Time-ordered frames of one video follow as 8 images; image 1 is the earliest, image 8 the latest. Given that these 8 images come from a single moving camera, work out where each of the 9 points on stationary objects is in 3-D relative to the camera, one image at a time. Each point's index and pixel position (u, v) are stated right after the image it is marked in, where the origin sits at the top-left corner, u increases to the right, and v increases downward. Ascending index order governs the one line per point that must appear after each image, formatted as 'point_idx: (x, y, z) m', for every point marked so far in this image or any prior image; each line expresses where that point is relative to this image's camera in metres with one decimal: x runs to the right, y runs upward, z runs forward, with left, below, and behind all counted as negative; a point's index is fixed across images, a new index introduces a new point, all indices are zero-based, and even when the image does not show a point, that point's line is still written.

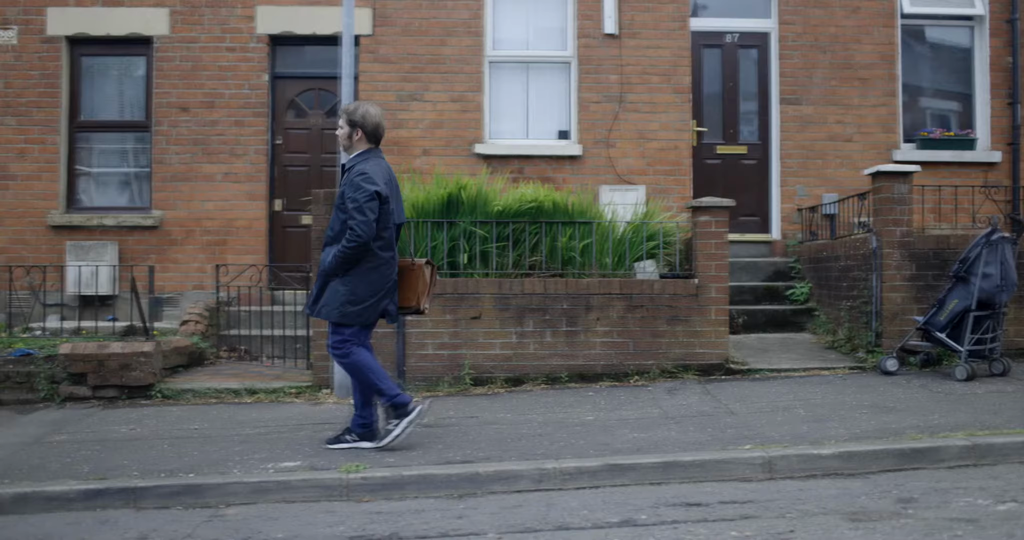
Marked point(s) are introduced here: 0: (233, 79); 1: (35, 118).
0: (-2.0, +1.4, +9.6) m
1: (-3.4, +1.1, +9.6) m
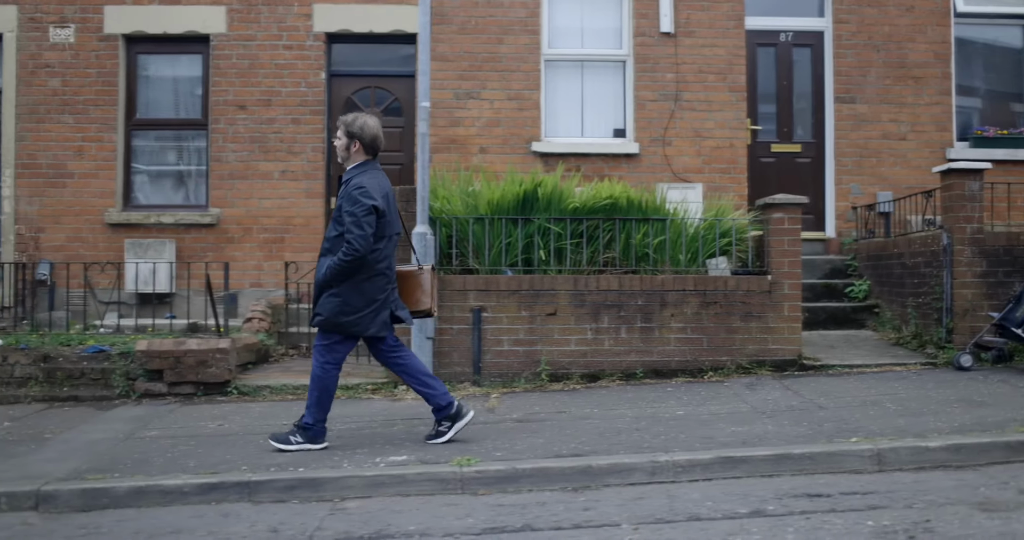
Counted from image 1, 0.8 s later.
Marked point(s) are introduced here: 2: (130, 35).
0: (-1.6, +1.4, +9.6) m
1: (-3.0, +1.1, +9.7) m
2: (-2.8, +1.7, +9.7) m
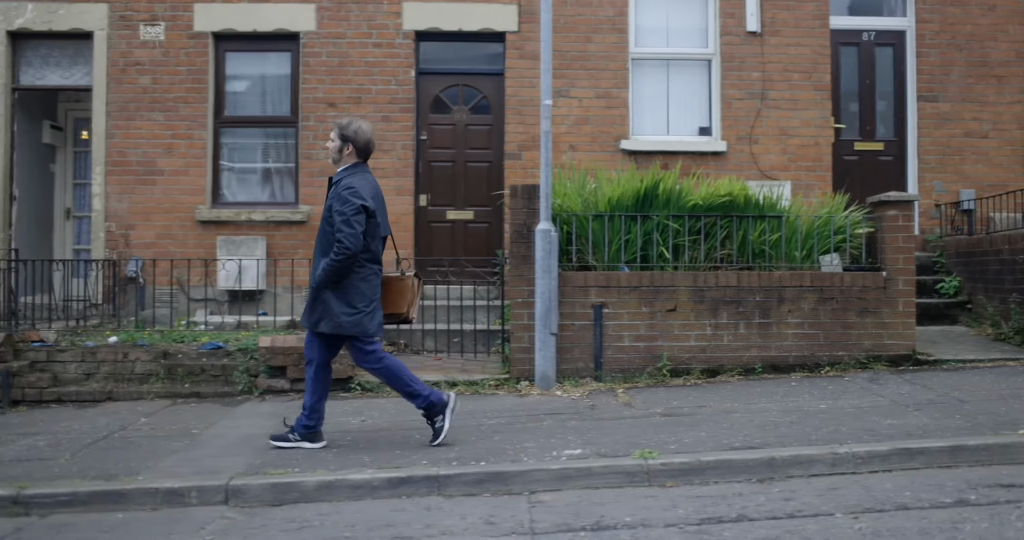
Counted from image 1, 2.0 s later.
0: (-1.0, +1.4, +9.7) m
1: (-2.4, +1.1, +9.7) m
2: (-2.1, +1.7, +9.7) m
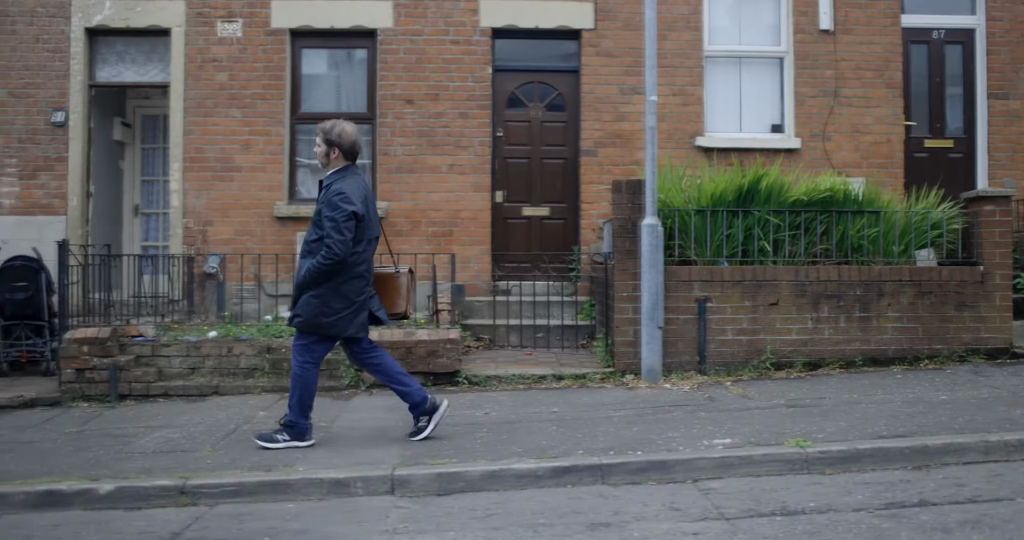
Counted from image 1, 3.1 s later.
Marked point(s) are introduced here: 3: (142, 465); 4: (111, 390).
0: (-0.4, +1.4, +9.7) m
1: (-1.8, +1.2, +9.7) m
2: (-1.6, +1.8, +9.8) m
3: (-1.6, -0.8, +5.7) m
4: (-2.3, -0.7, +7.6) m
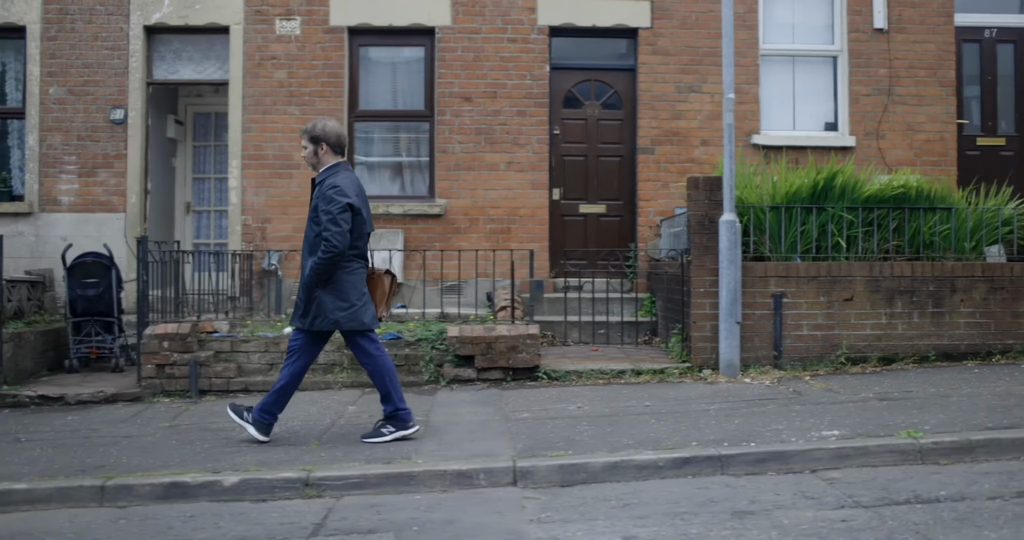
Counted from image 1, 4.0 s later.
0: (0.0, +1.5, +9.8) m
1: (-1.4, +1.2, +9.7) m
2: (-1.2, +1.8, +9.8) m
3: (-1.1, -0.8, +5.7) m
4: (-1.8, -0.7, +7.6) m
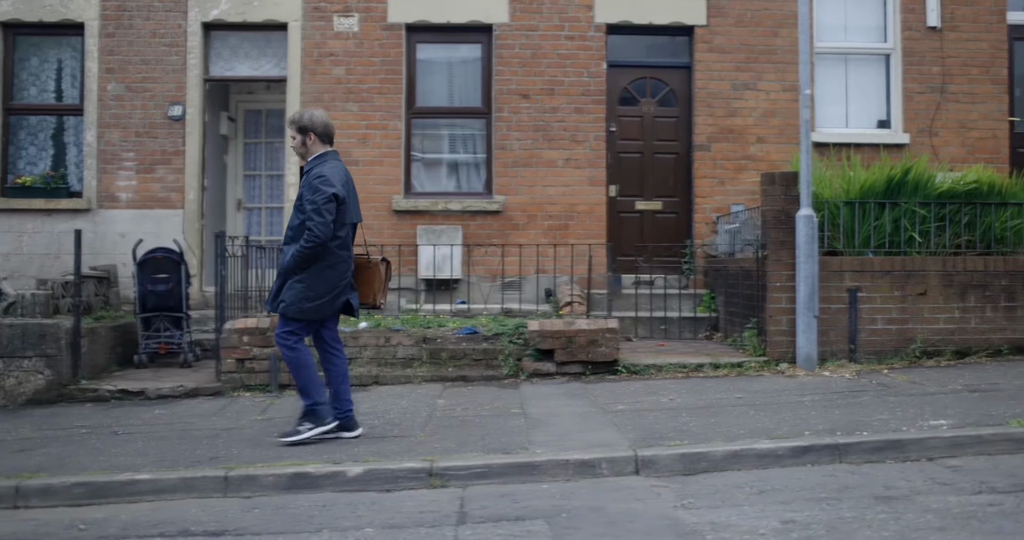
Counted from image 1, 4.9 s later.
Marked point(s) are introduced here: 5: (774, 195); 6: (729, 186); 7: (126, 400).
0: (+0.4, +1.5, +9.8) m
1: (-1.0, +1.2, +9.8) m
2: (-0.7, +1.8, +9.8) m
3: (-0.6, -0.8, +5.7) m
4: (-1.4, -0.6, +7.6) m
5: (+1.5, +0.4, +7.8) m
6: (+1.6, +0.6, +9.9) m
7: (-2.2, -0.7, +7.5) m
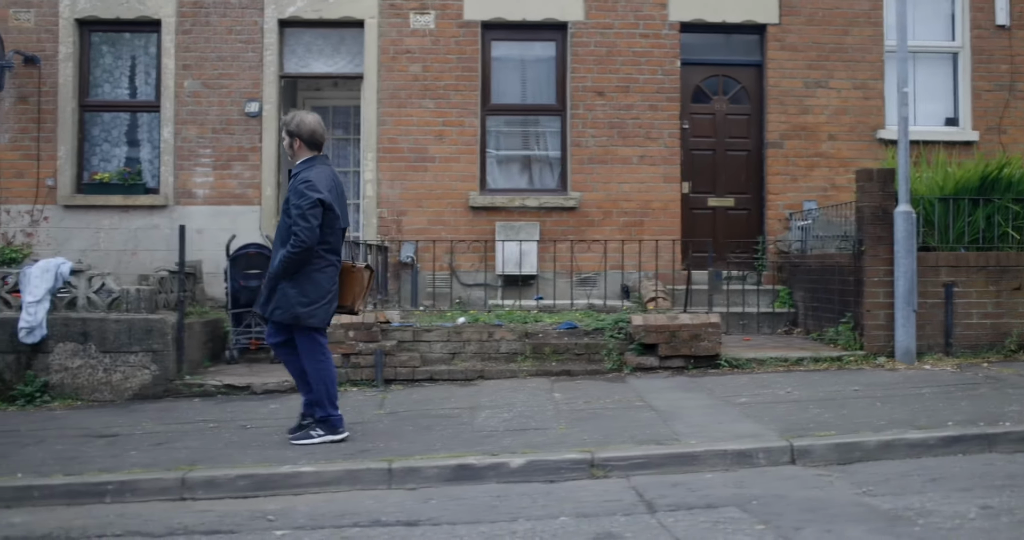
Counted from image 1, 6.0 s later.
0: (+1.0, +1.5, +9.9) m
1: (-0.4, +1.2, +9.8) m
2: (-0.2, +1.8, +9.9) m
3: (0.0, -0.7, +5.8) m
4: (-0.8, -0.6, +7.7) m
5: (+2.1, +0.5, +7.9) m
6: (+2.1, +0.7, +10.0) m
7: (-1.6, -0.7, +7.6) m
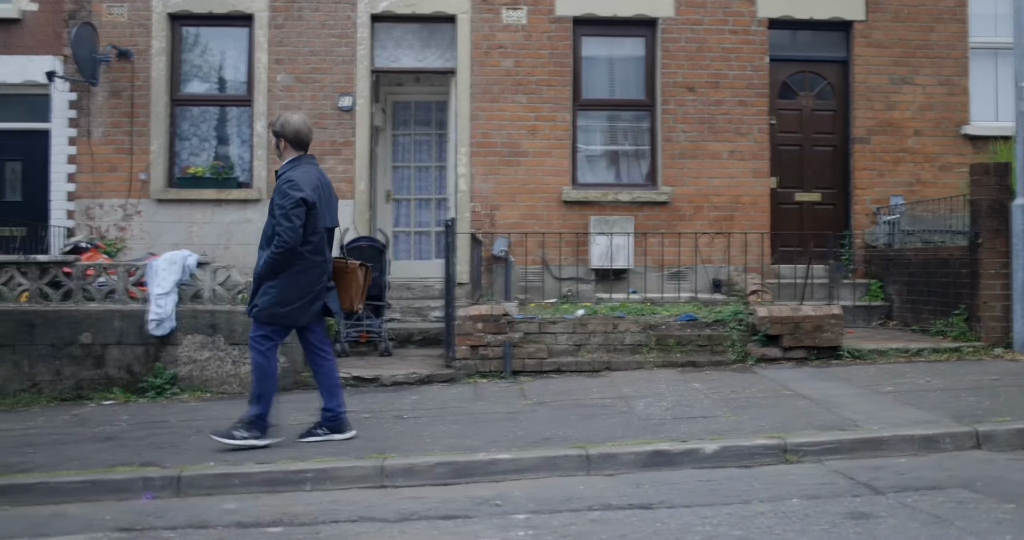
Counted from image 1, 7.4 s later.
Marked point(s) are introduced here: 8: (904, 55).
0: (+1.7, +1.6, +10.0) m
1: (+0.2, +1.3, +9.8) m
2: (+0.5, +1.9, +9.9) m
3: (+0.8, -0.7, +5.8) m
4: (0.0, -0.6, +7.7) m
5: (+2.8, +0.5, +8.0) m
6: (+2.8, +0.7, +10.1) m
7: (-0.8, -0.7, +7.6) m
8: (+3.0, +1.6, +10.1) m
